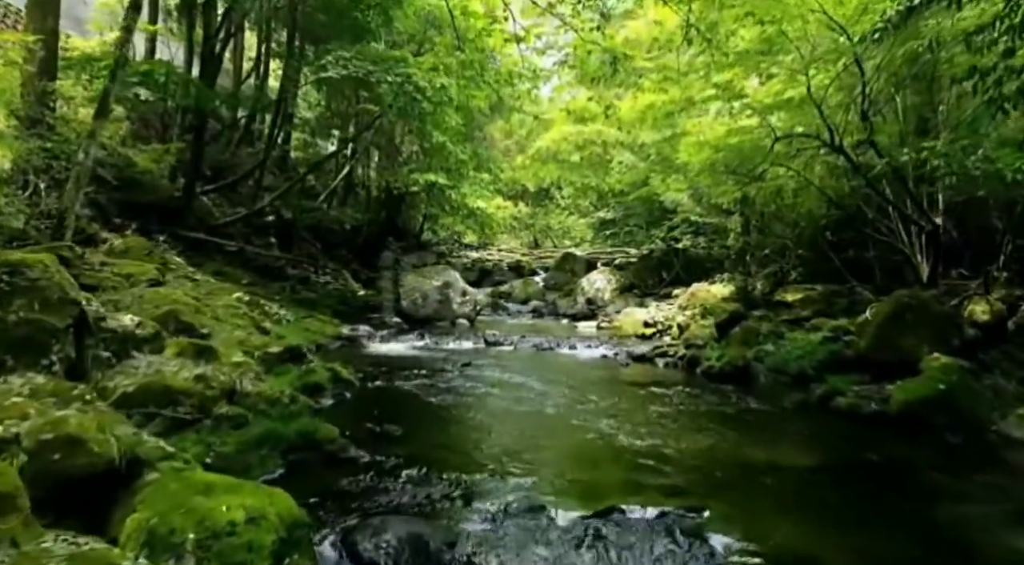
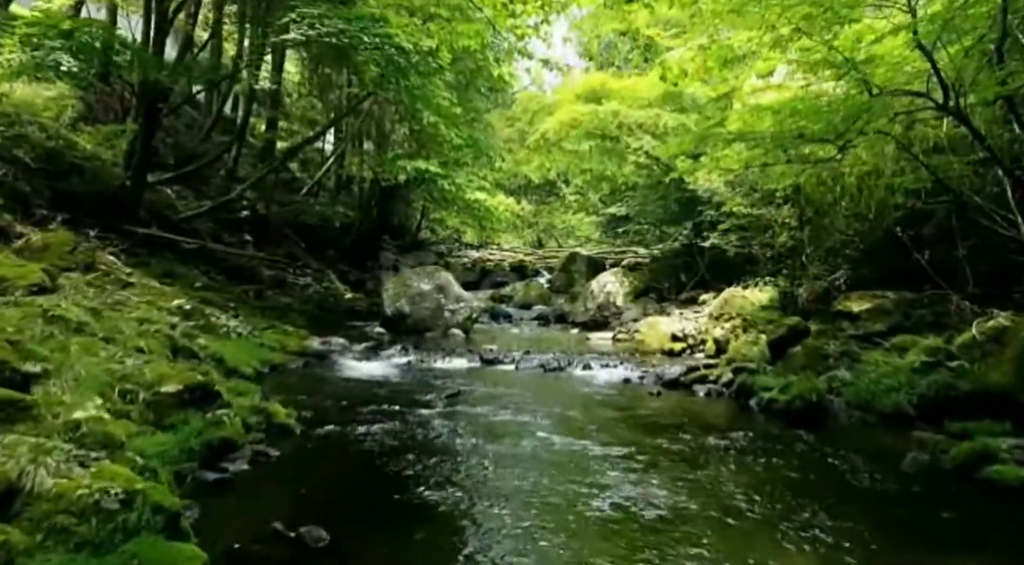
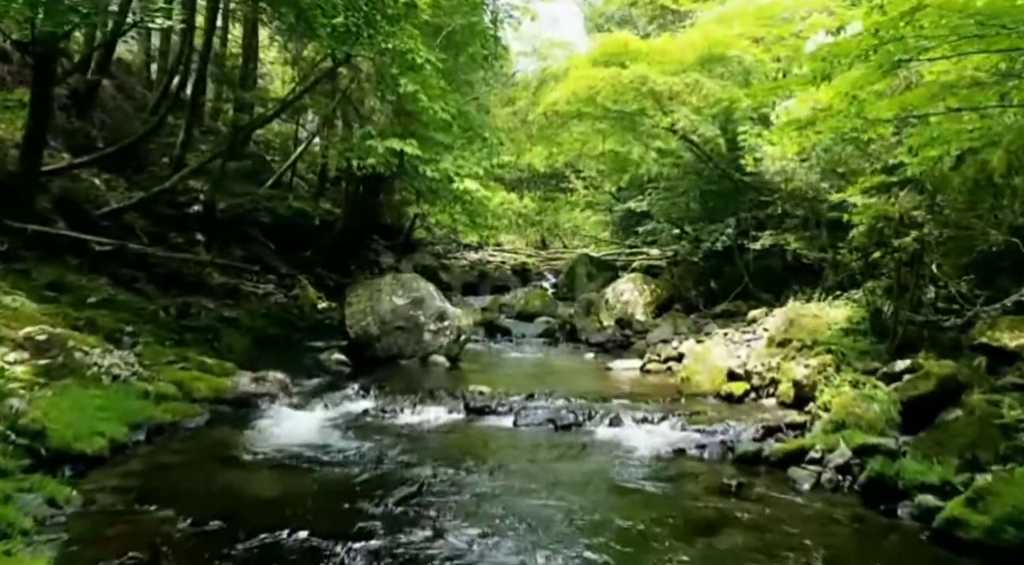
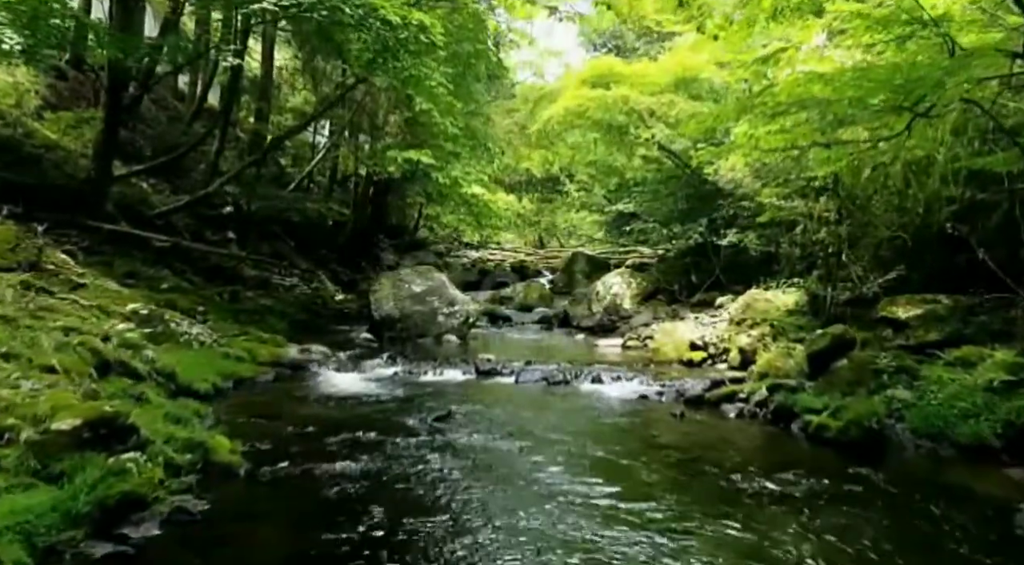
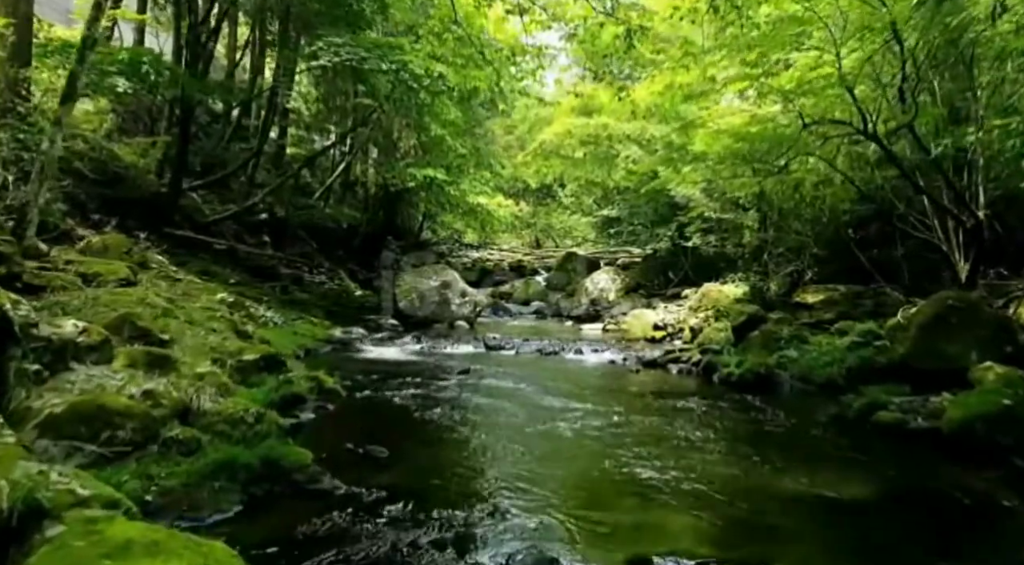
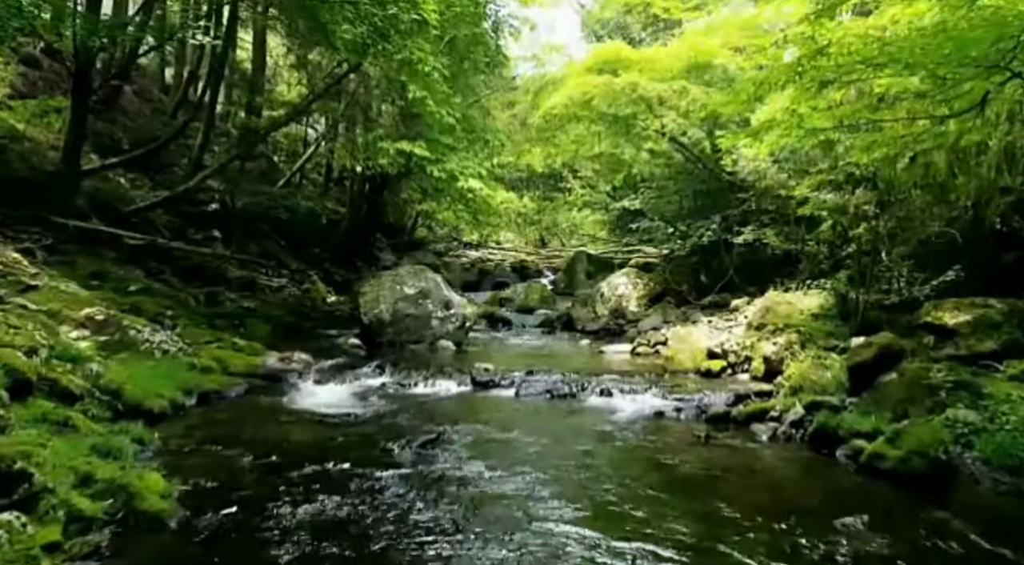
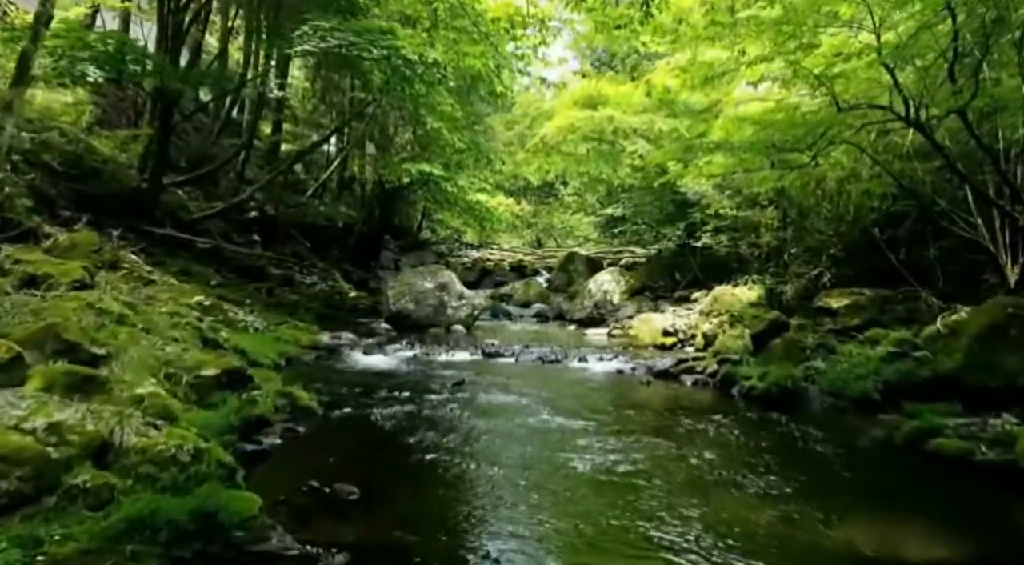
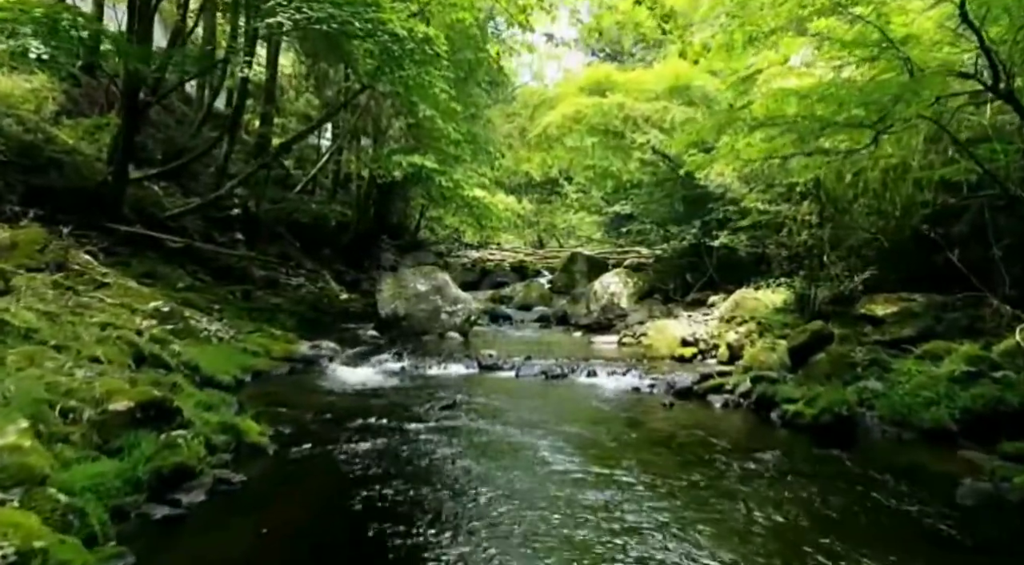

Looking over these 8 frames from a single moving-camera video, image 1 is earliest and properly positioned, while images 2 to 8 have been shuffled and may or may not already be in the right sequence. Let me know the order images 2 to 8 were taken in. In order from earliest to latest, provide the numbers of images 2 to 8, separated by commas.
5, 7, 2, 8, 4, 6, 3
